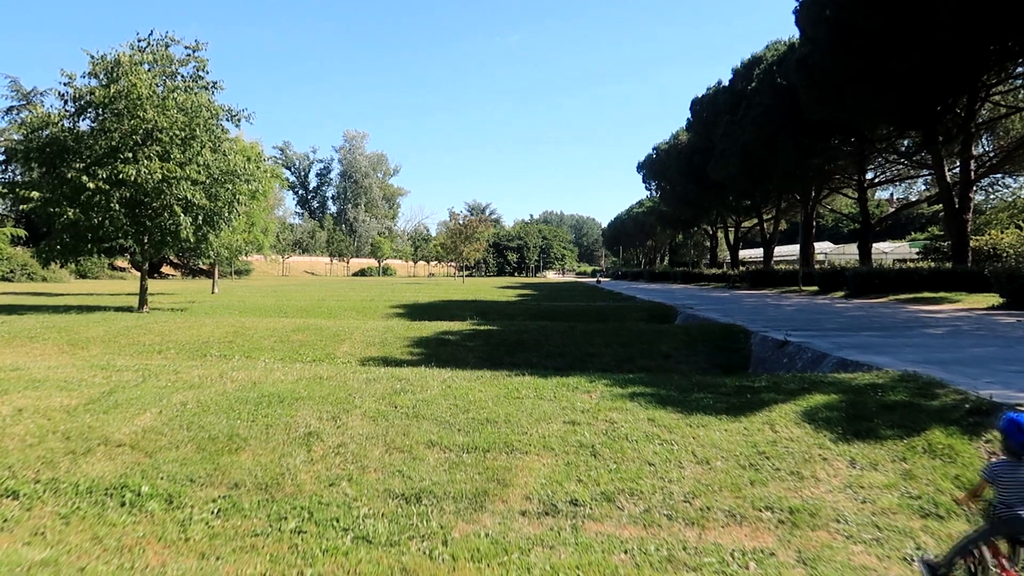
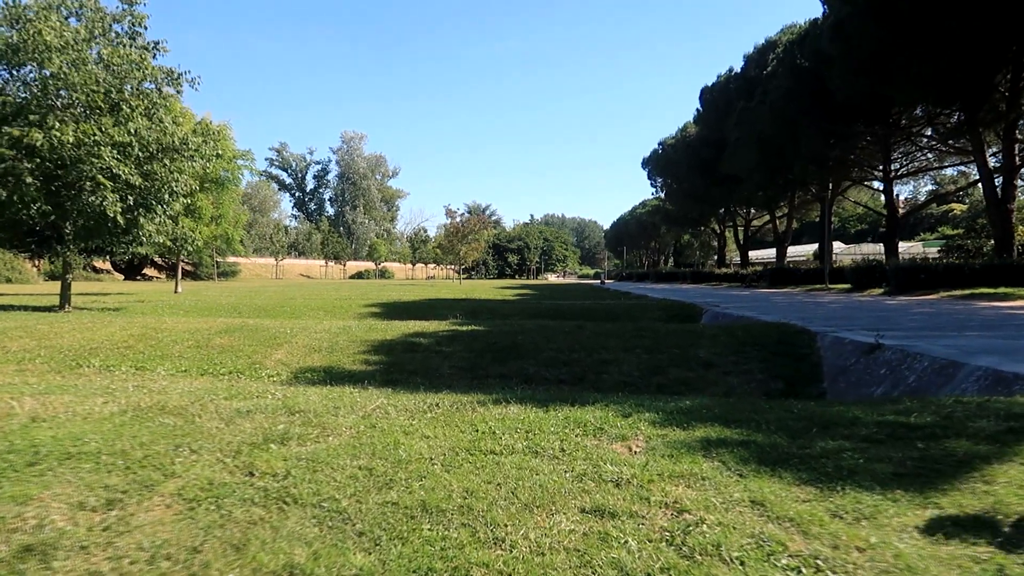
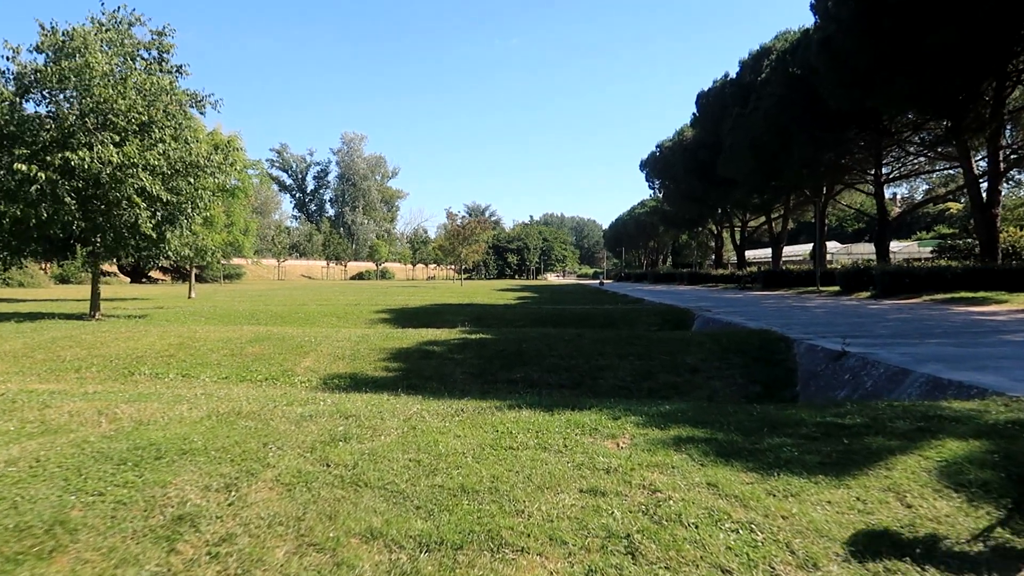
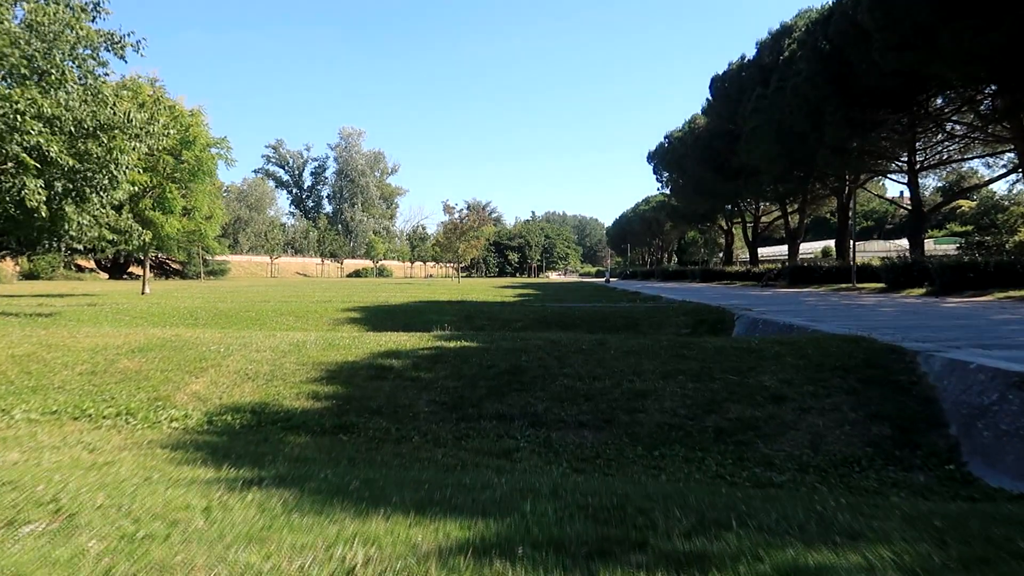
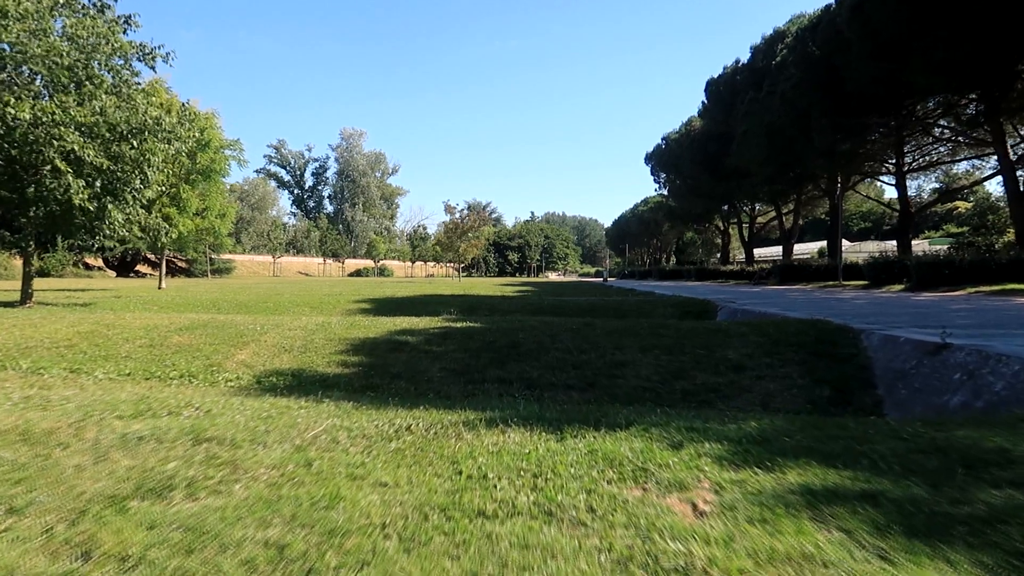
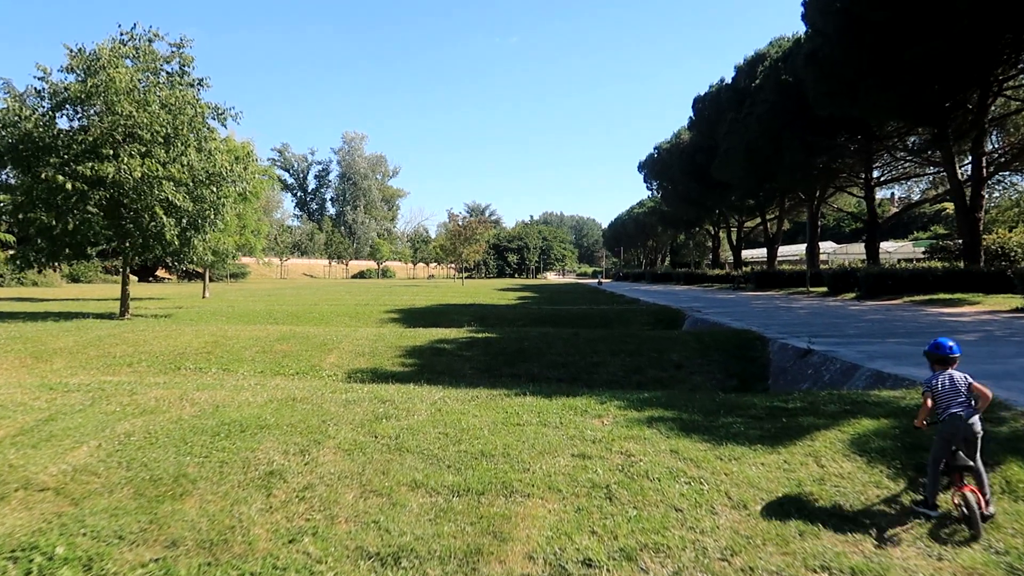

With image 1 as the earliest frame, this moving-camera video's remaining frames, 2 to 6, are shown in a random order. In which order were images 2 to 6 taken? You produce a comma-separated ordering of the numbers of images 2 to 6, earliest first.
6, 3, 2, 5, 4
